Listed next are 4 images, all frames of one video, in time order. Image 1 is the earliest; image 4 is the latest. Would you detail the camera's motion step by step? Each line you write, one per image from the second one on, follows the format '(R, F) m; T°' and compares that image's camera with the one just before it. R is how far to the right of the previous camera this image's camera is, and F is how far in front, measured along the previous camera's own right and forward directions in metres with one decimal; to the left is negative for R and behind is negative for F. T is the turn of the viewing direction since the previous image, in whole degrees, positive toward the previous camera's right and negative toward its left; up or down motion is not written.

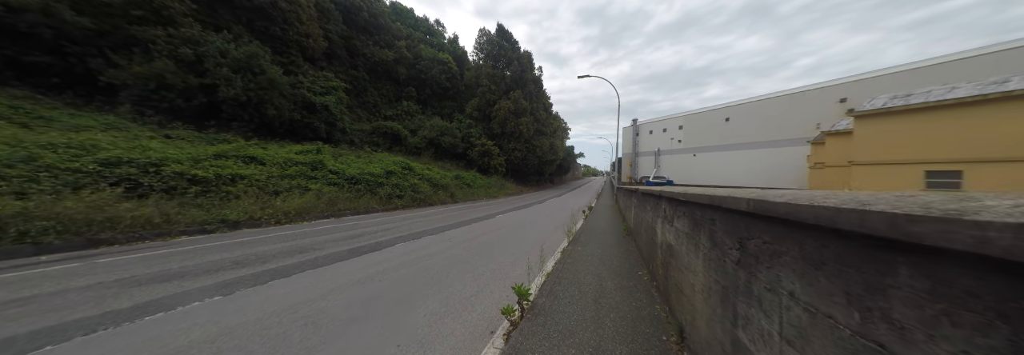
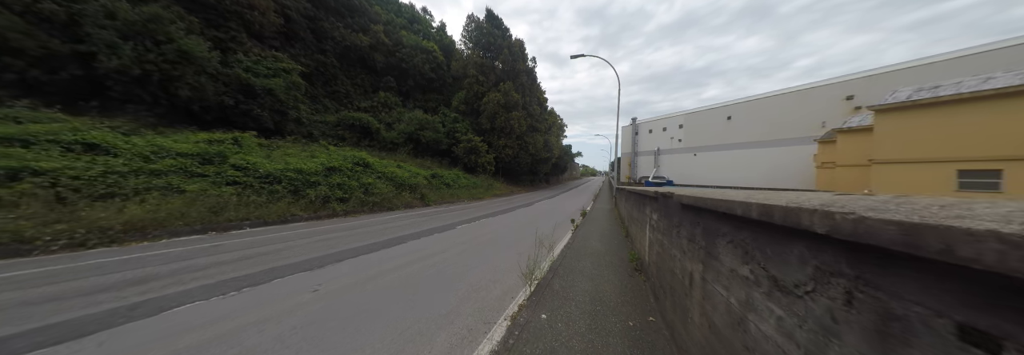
(+1.5, +3.3) m; 0°
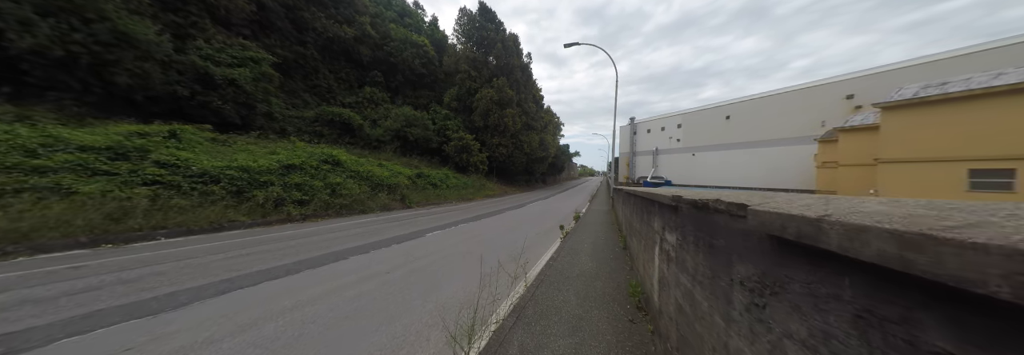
(+0.8, +1.5) m; 0°
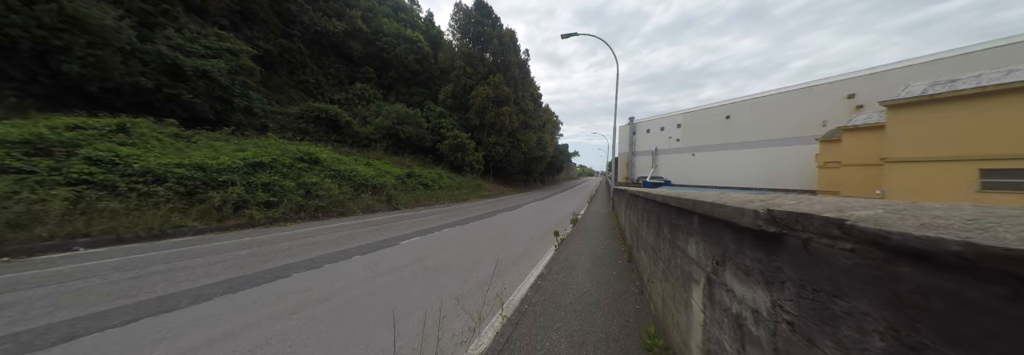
(+0.4, +1.1) m; 0°
